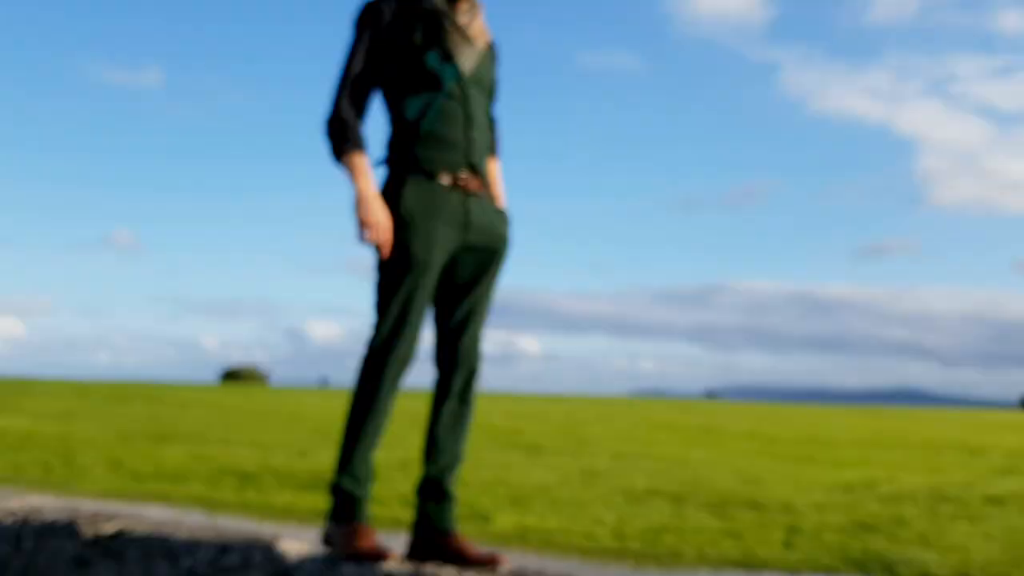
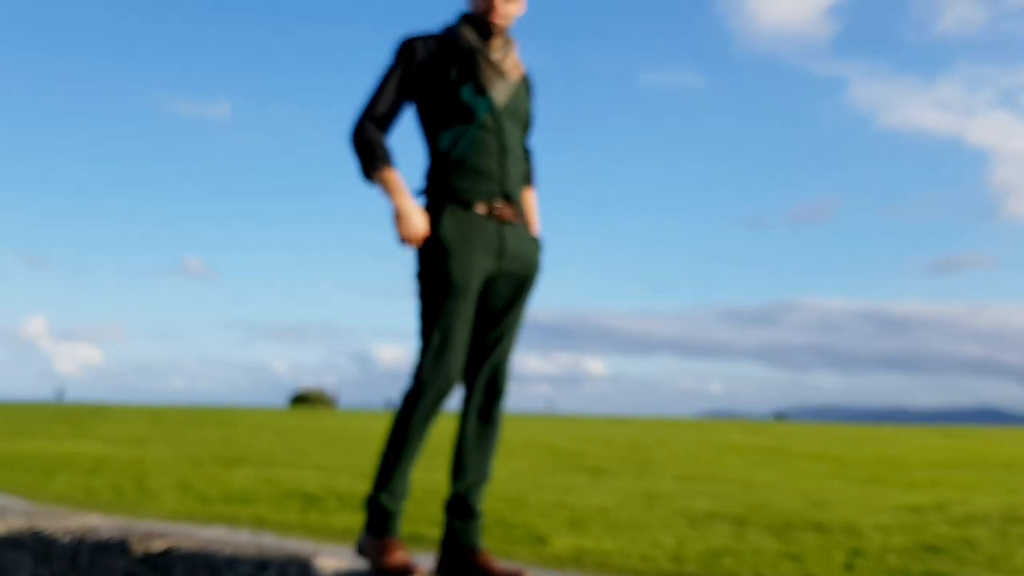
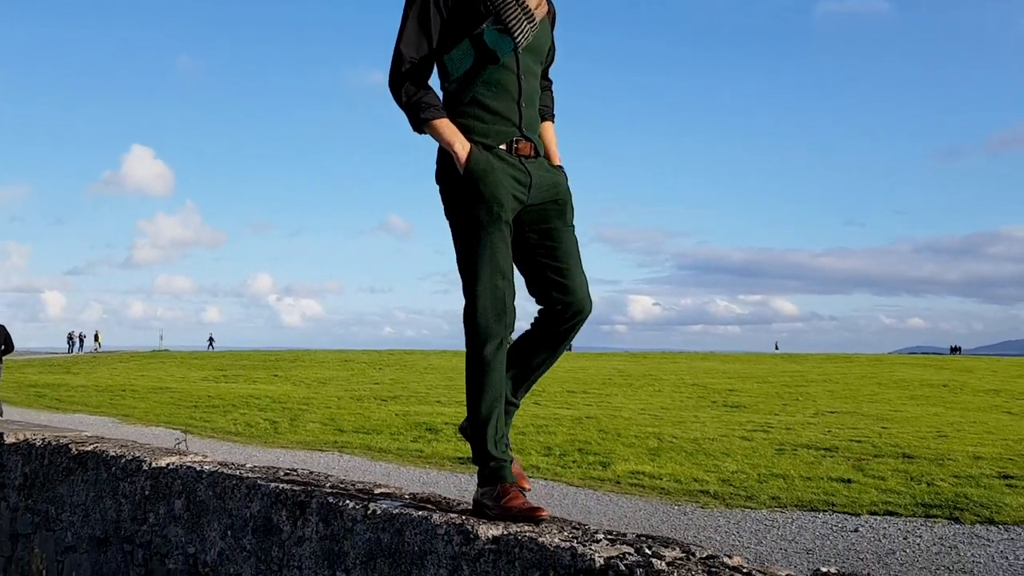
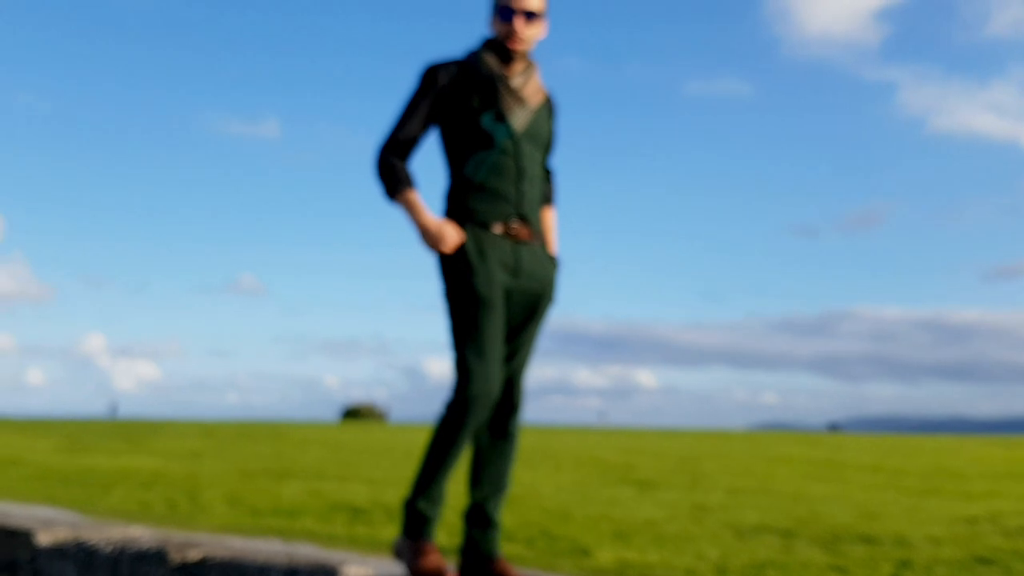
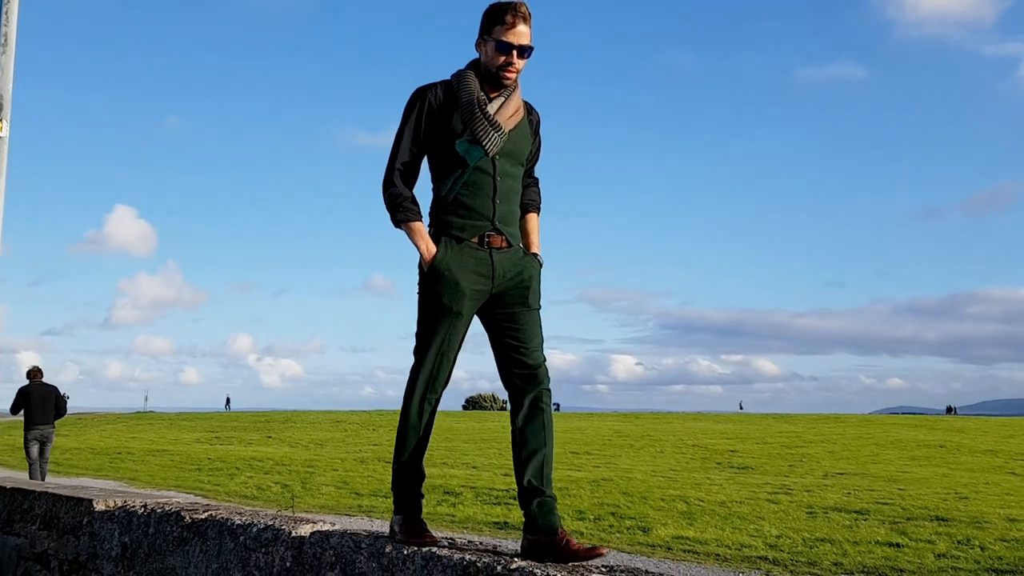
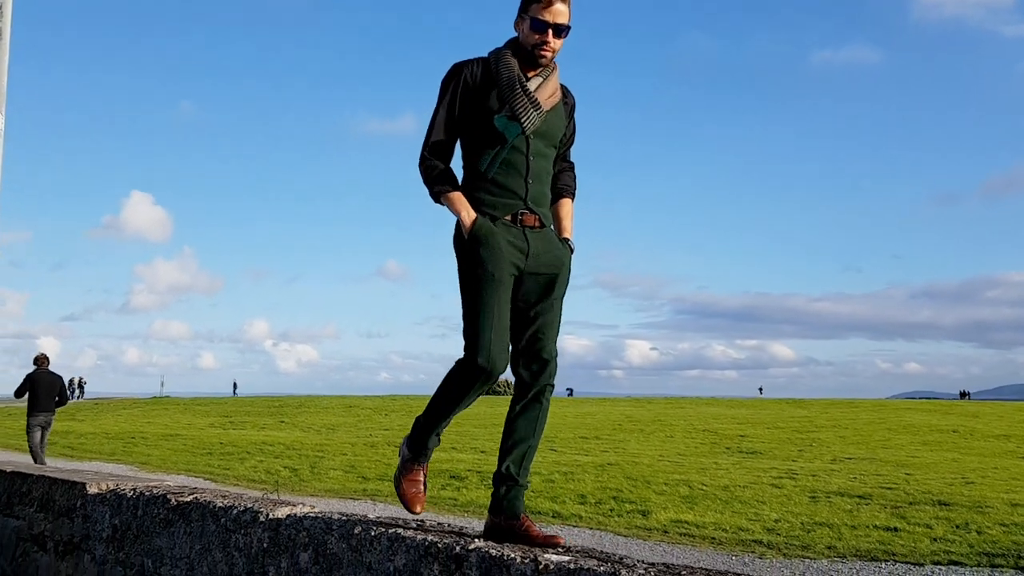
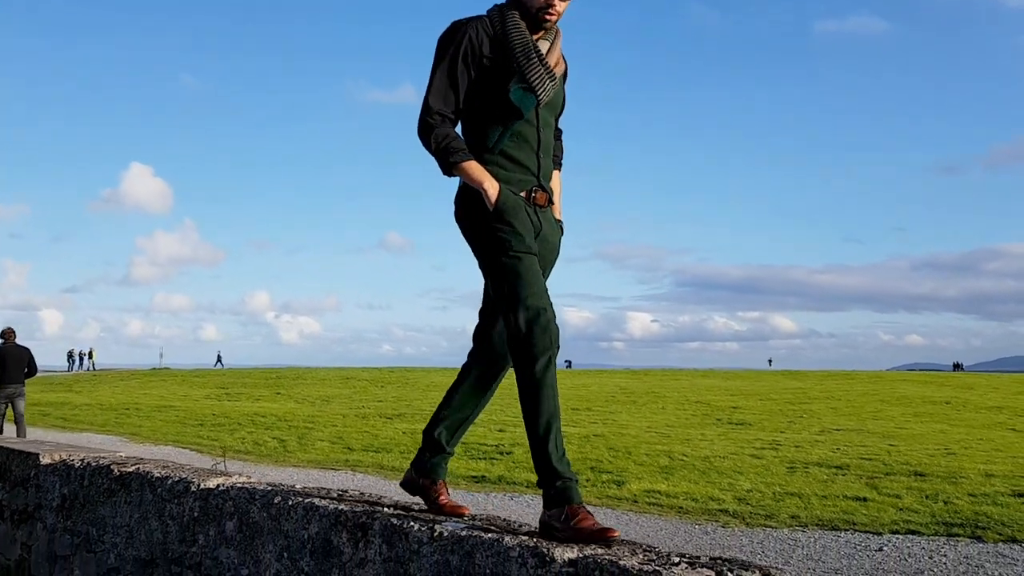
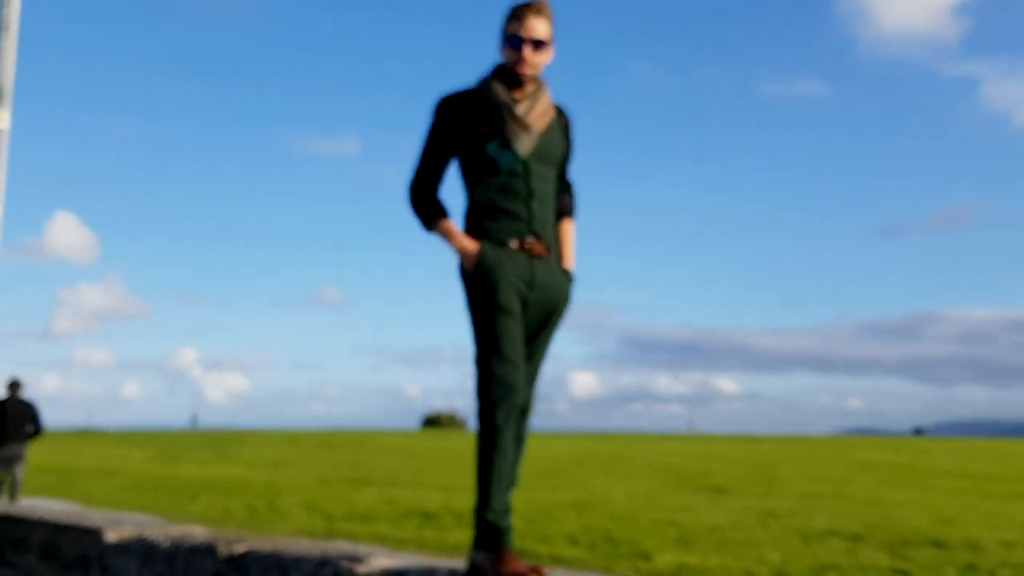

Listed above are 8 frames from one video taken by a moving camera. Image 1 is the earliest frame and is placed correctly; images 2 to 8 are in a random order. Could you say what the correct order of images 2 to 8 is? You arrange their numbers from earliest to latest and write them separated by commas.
2, 4, 8, 5, 6, 7, 3
